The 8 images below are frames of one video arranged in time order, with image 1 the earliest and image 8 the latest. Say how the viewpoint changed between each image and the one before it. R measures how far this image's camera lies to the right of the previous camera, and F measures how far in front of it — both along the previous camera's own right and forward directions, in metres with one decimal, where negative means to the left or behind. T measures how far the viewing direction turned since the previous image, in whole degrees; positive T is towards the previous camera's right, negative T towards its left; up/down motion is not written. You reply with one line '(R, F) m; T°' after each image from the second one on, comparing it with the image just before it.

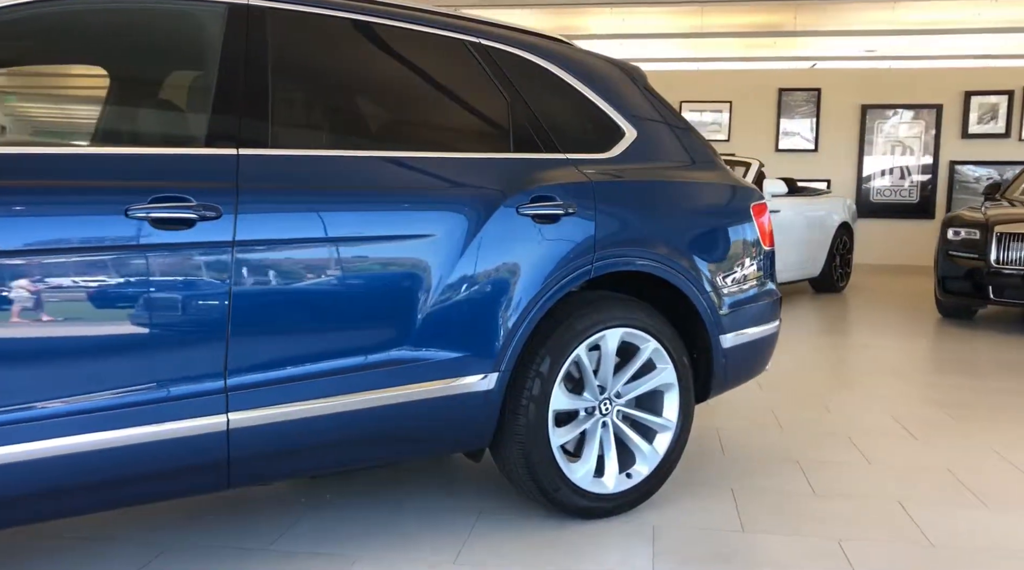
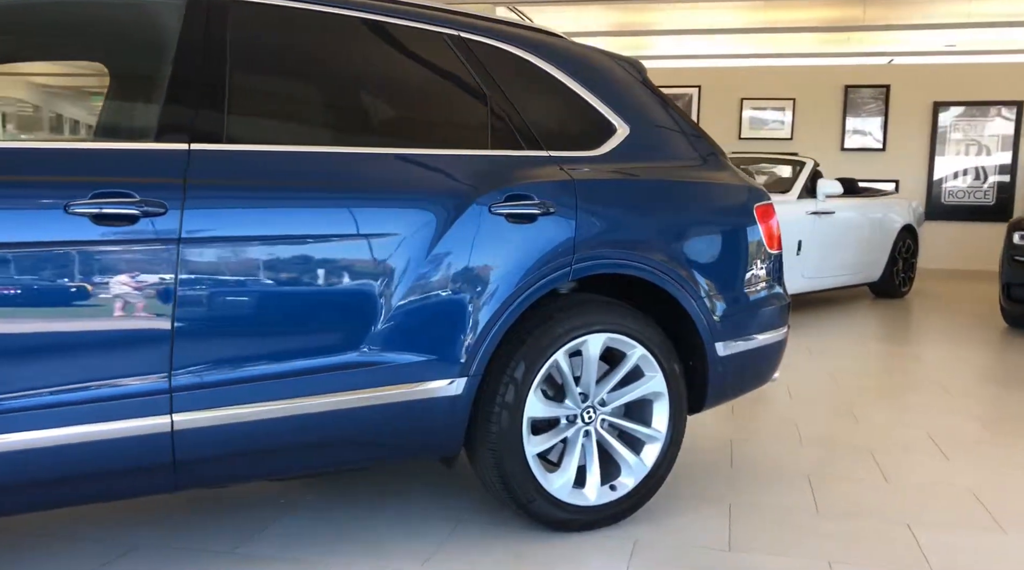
(+0.3, +0.1) m; -4°
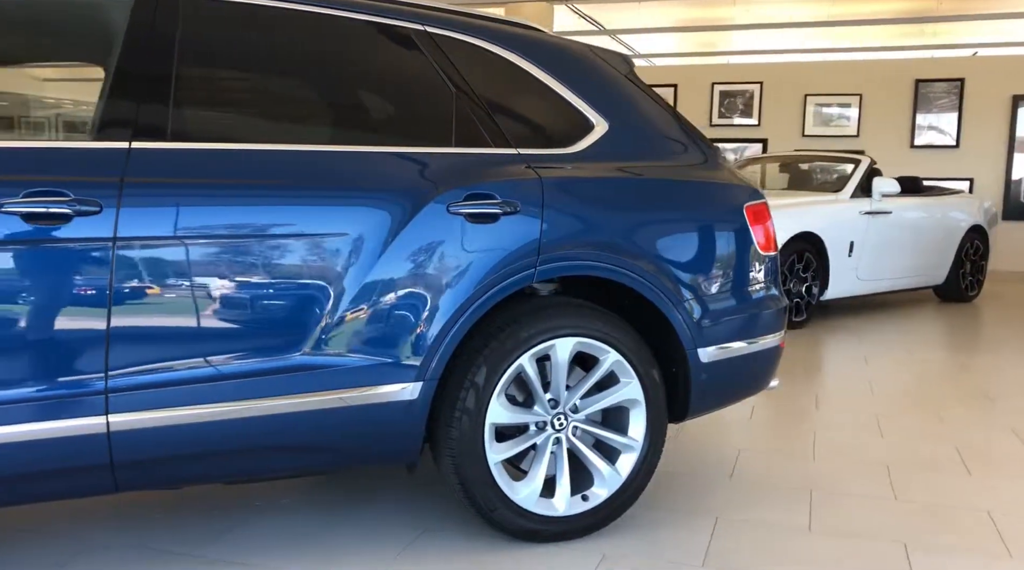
(+0.3, +0.1) m; -5°
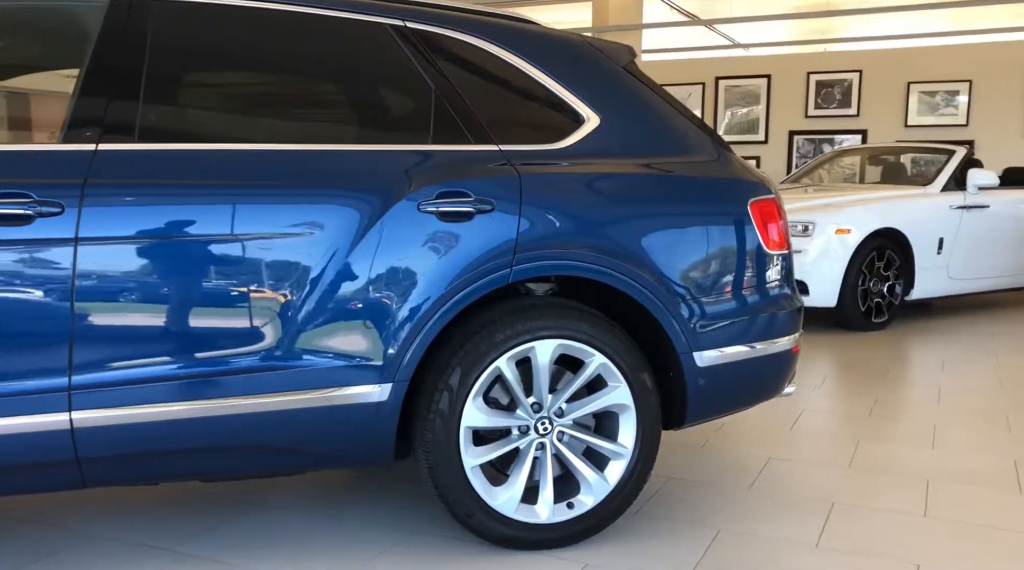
(+0.4, +0.1) m; -7°
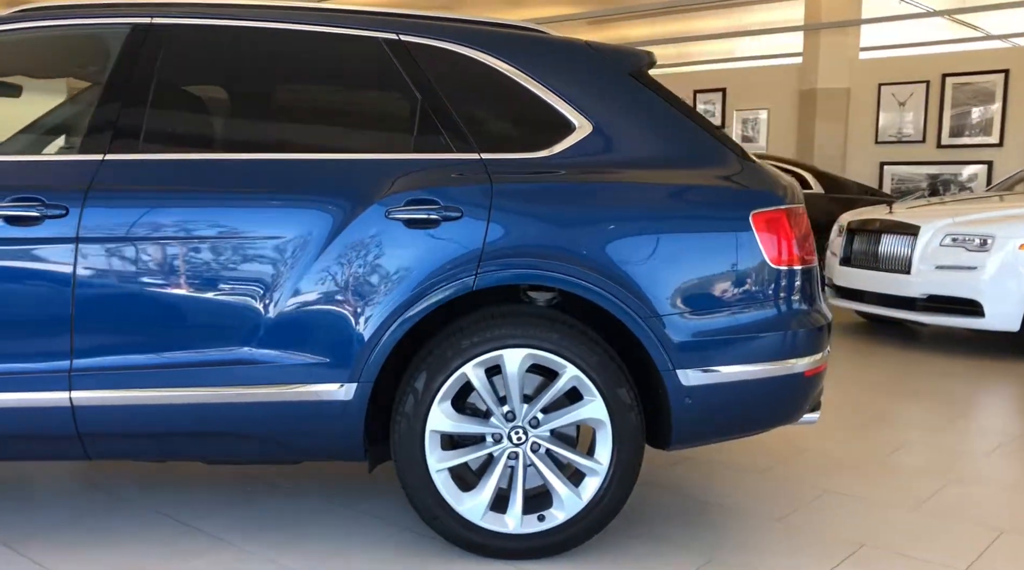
(+0.8, +0.1) m; -15°
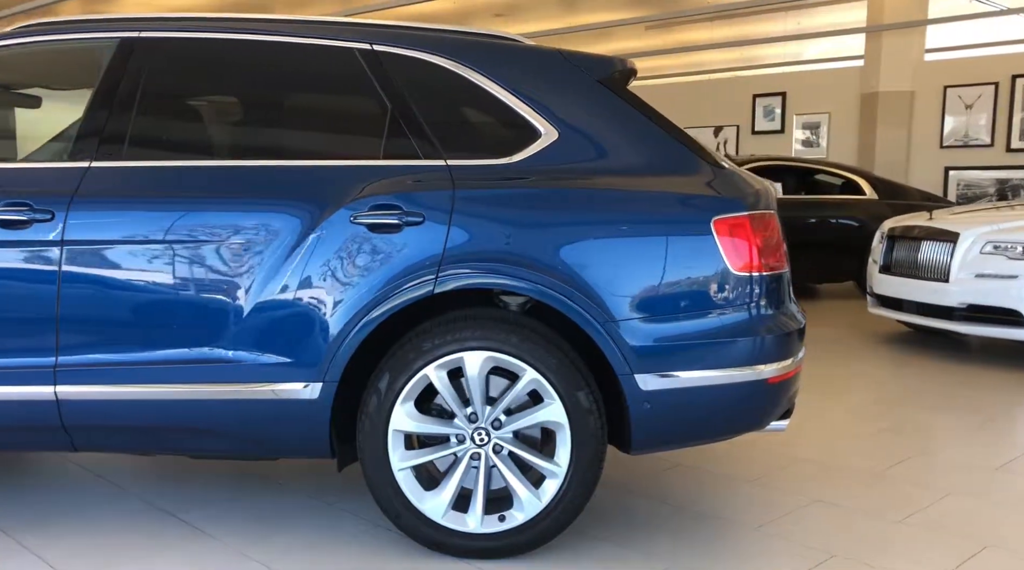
(+0.3, 0.0) m; -5°
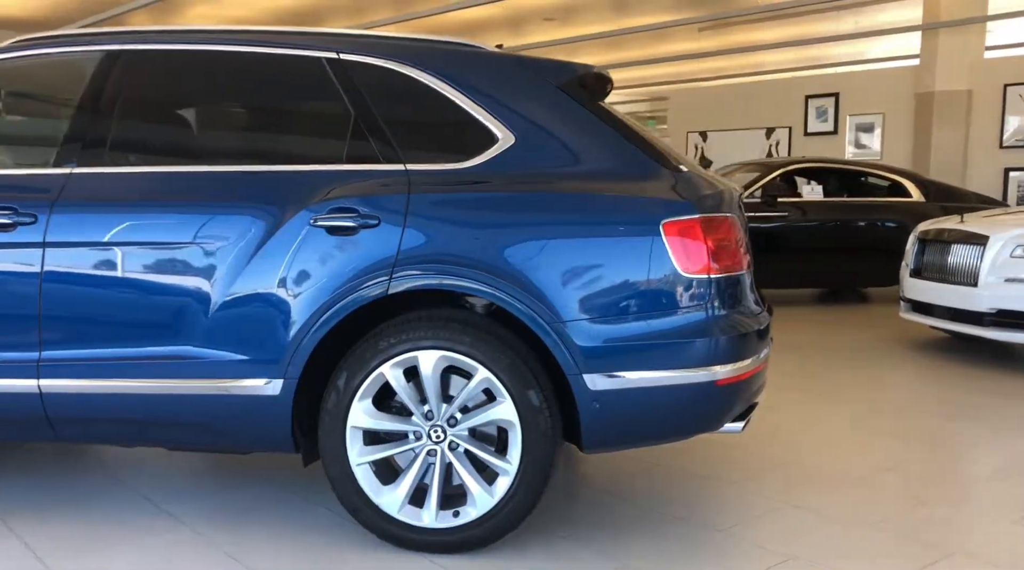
(+0.3, 0.0) m; -4°
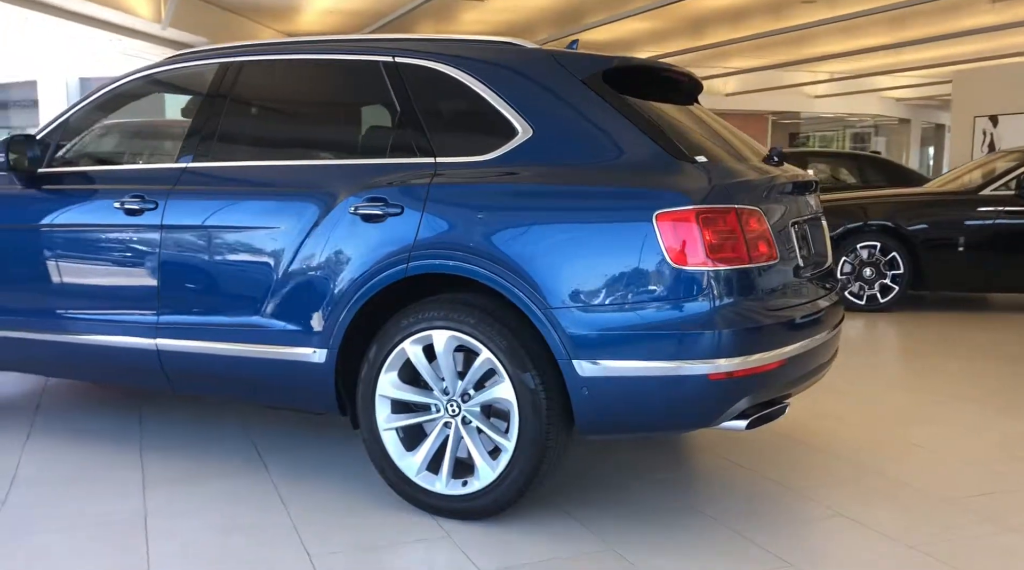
(+0.9, 0.0) m; -19°
